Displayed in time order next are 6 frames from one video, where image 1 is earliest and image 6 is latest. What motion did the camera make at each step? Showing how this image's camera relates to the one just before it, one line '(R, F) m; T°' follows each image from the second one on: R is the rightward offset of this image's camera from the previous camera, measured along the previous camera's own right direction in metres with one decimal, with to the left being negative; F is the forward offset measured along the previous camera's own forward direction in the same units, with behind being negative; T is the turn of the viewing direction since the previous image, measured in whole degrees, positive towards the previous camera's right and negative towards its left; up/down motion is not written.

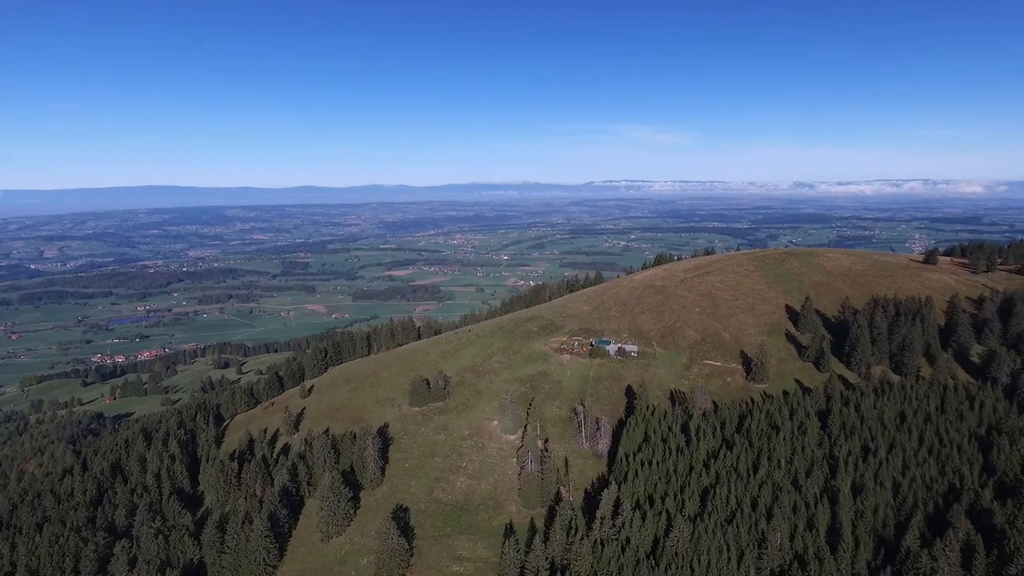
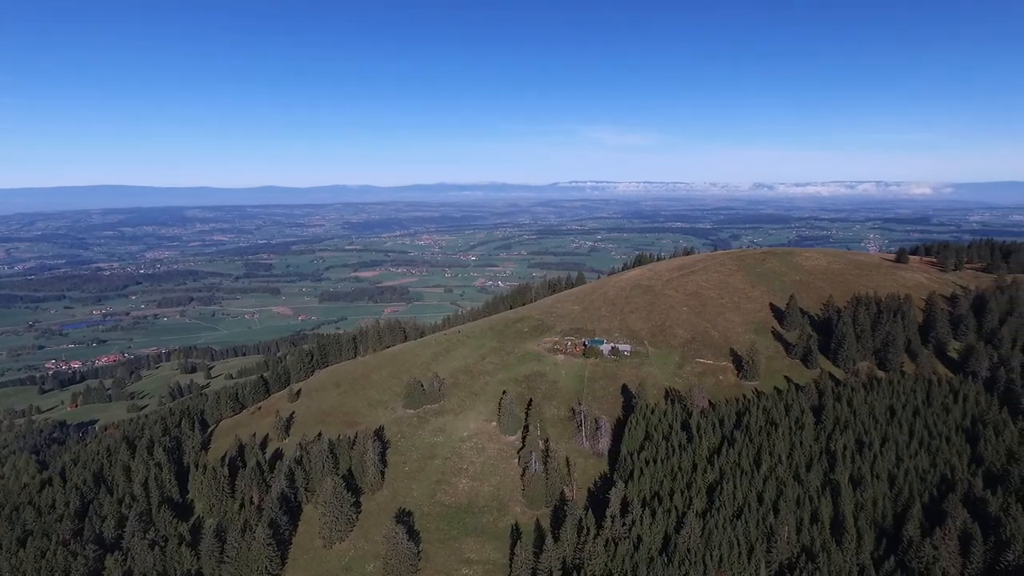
(-3.3, +0.3) m; +3°
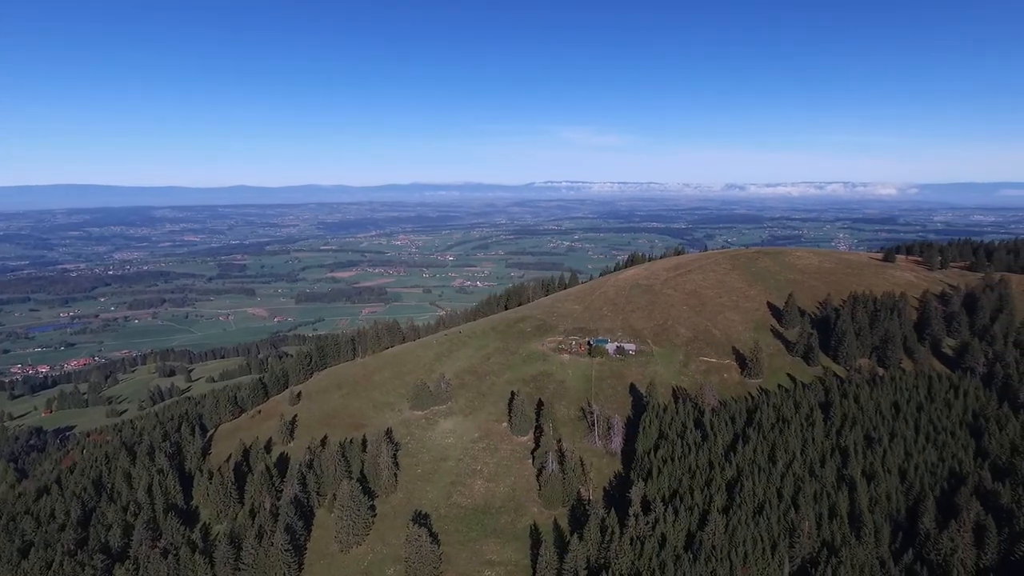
(-3.7, +0.2) m; +2°
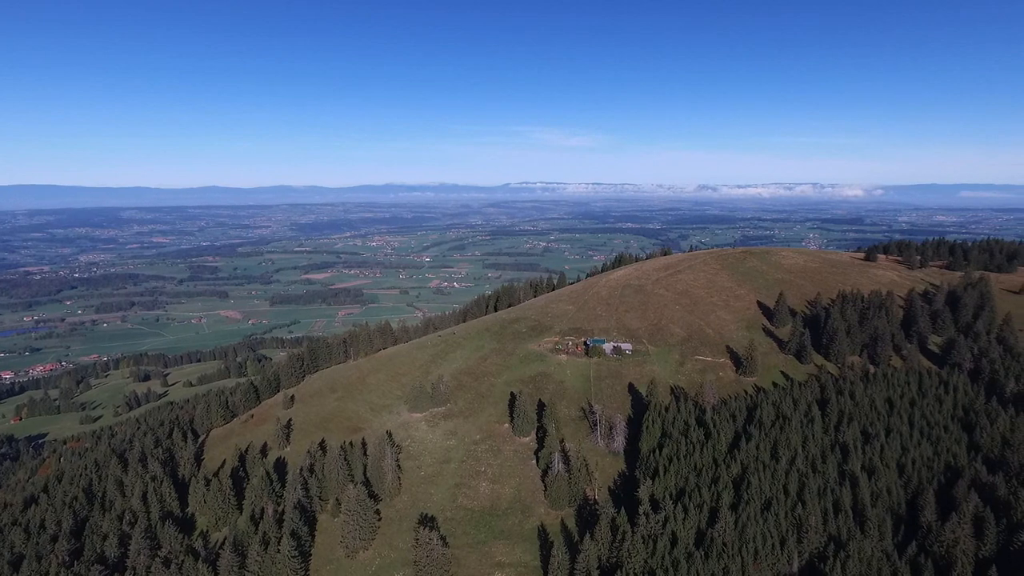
(-2.7, +0.1) m; +2°
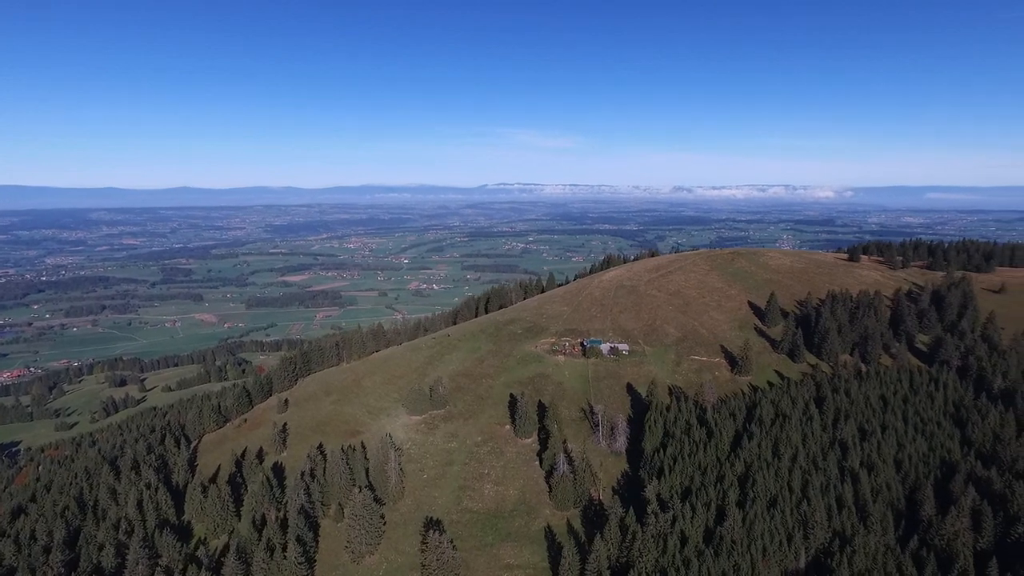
(-2.4, +0.1) m; +2°
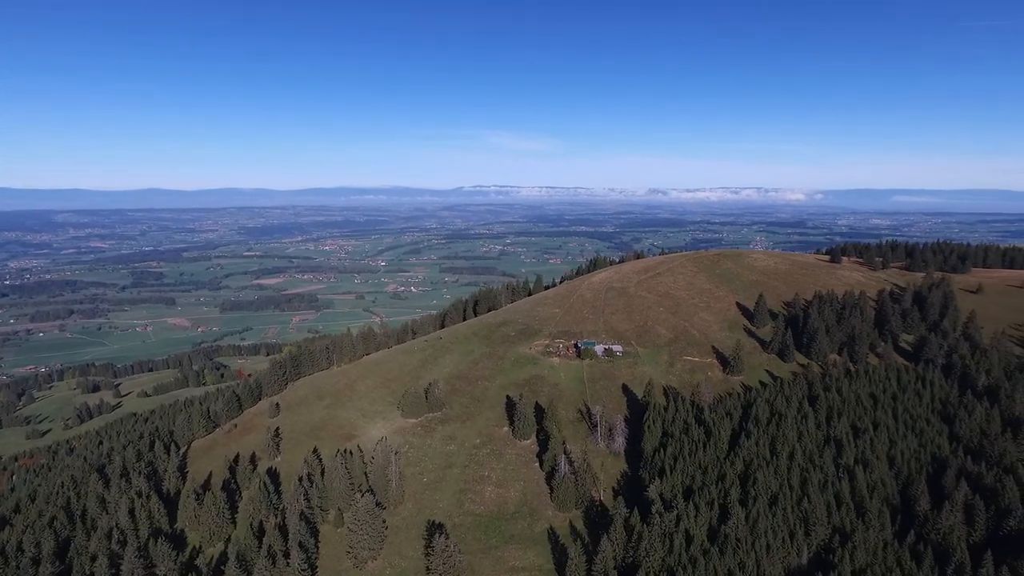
(-2.2, 0.0) m; +2°
